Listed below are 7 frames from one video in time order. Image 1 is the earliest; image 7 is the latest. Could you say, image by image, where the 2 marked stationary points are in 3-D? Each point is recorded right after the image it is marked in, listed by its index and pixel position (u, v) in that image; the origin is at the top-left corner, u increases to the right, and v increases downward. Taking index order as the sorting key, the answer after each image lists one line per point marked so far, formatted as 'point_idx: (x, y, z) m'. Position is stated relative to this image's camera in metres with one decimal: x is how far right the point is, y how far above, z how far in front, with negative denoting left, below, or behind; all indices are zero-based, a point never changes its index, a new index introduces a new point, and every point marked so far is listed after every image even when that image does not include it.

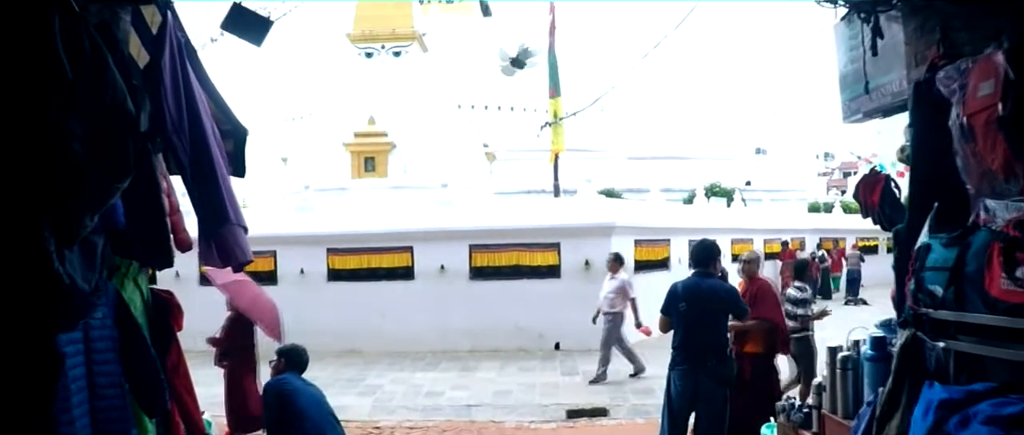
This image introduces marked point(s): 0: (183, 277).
0: (-4.3, -0.8, +11.7) m
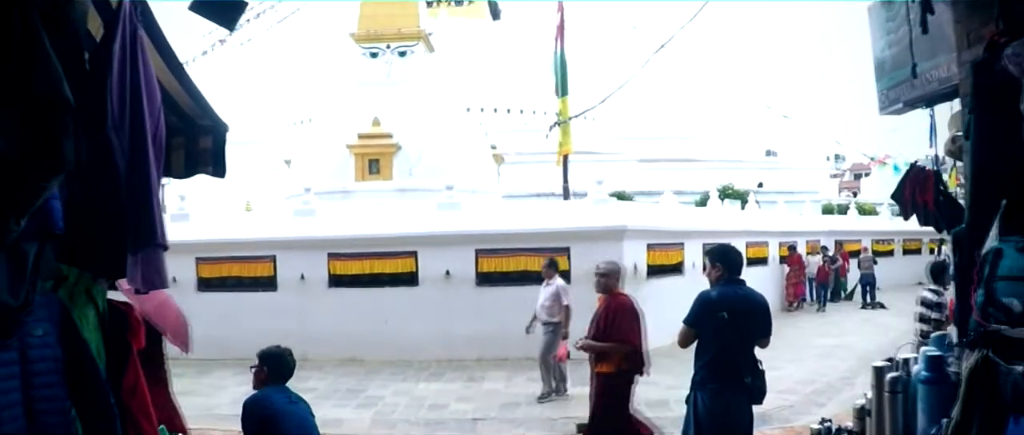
0: (-4.2, -0.8, +11.3) m
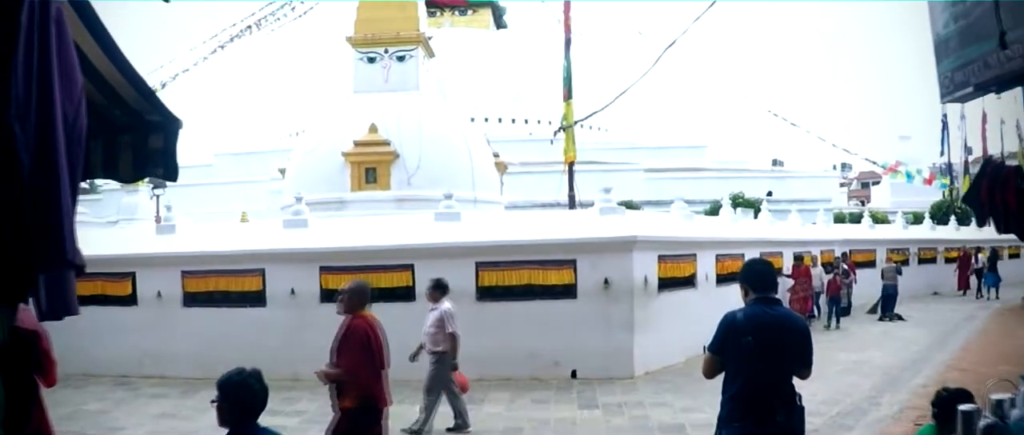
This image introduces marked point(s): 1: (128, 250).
0: (-4.2, -1.0, +10.8) m
1: (-4.7, -0.4, +10.9) m
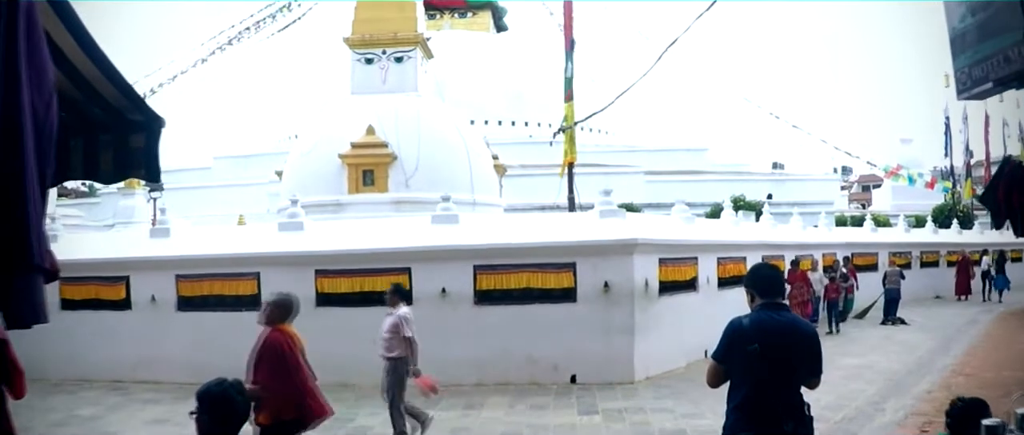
0: (-4.2, -1.0, +10.6) m
1: (-4.7, -0.4, +10.8) m
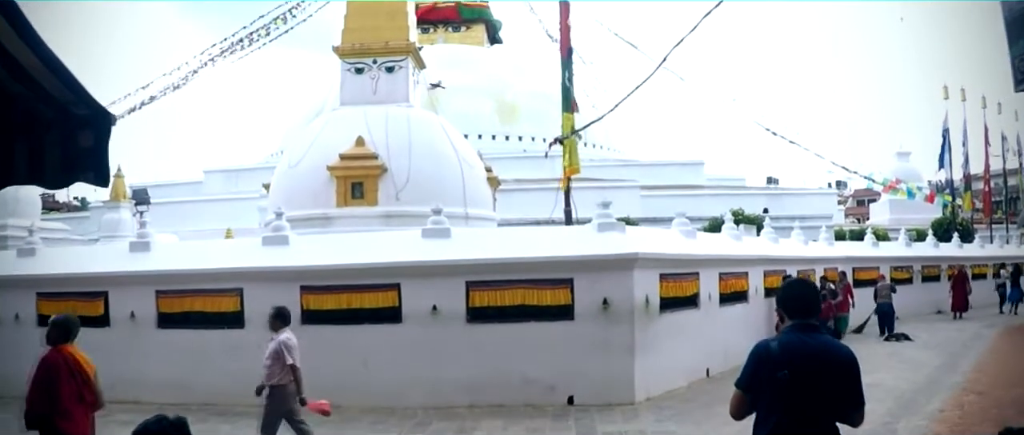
0: (-4.2, -1.2, +10.2) m
1: (-4.8, -0.6, +10.3) m
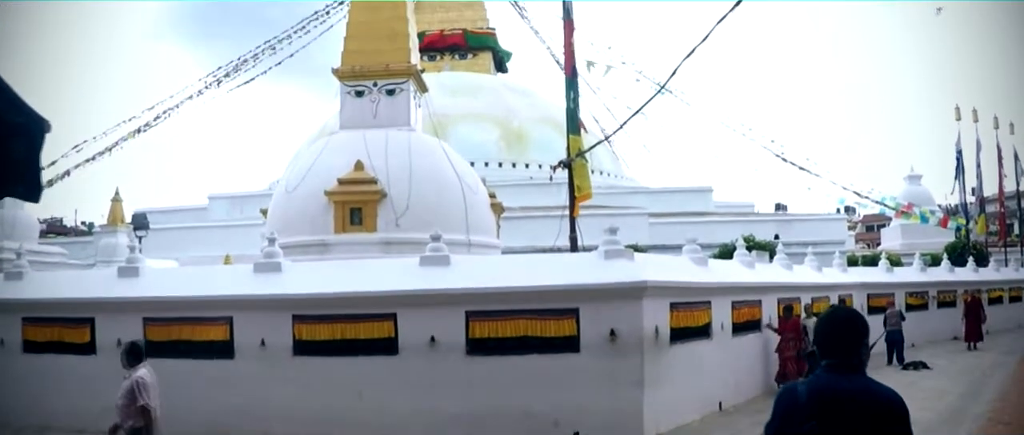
0: (-4.2, -1.4, +9.7) m
1: (-4.7, -0.9, +9.9) m
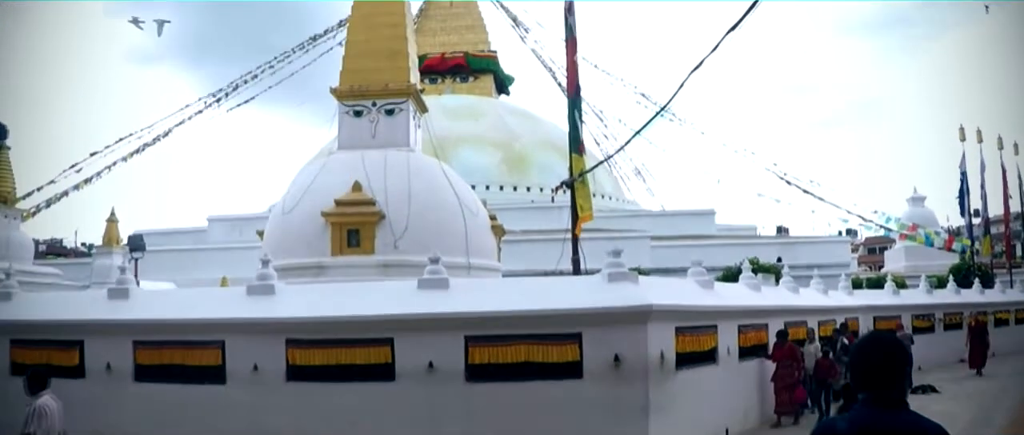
0: (-4.2, -1.7, +9.5) m
1: (-4.7, -1.1, +9.7) m
